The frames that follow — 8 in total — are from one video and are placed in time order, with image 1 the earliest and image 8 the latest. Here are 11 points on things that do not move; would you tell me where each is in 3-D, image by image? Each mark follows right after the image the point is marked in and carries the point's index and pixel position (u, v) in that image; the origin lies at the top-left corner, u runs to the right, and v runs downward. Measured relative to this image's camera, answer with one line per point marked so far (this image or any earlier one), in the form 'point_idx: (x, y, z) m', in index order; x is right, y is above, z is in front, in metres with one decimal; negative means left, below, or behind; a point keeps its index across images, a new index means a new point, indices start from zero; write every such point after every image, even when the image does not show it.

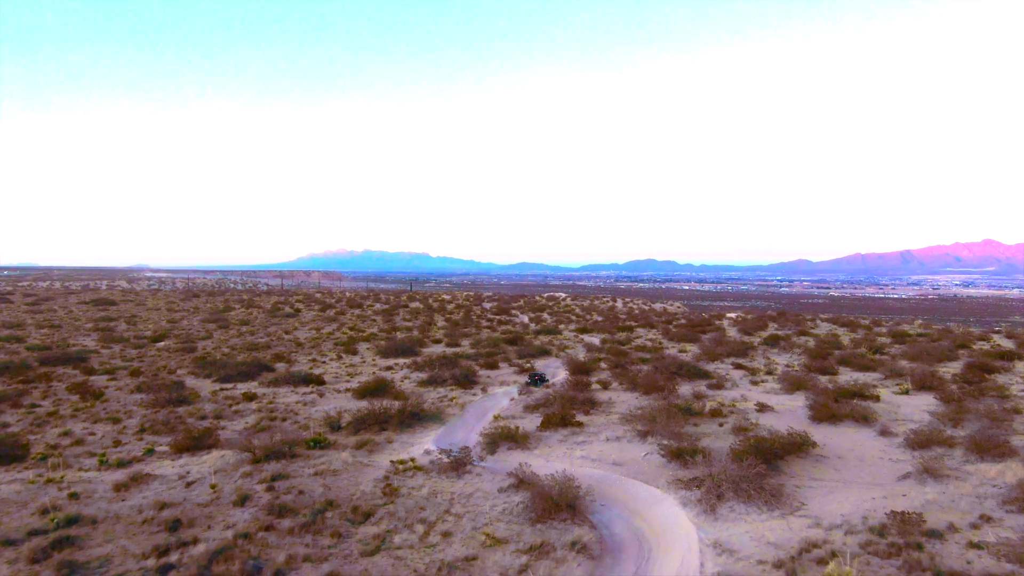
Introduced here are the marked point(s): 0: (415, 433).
0: (-1.2, -1.8, +9.8) m
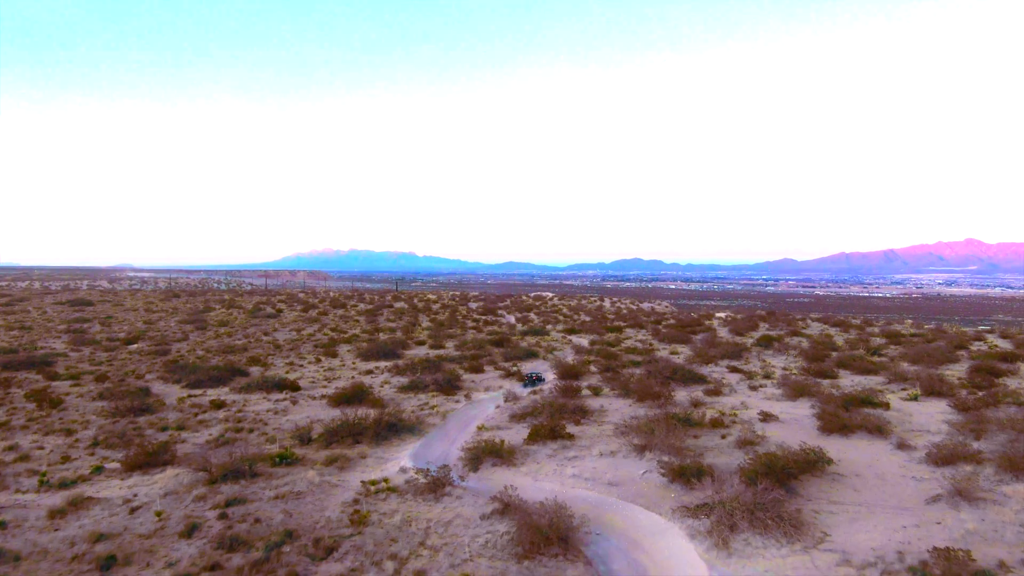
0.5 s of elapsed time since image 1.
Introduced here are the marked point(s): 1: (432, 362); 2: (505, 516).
0: (-1.4, -1.8, +9.0) m
1: (-1.9, -1.7, +18.3) m
2: (-0.1, -1.8, +6.2) m
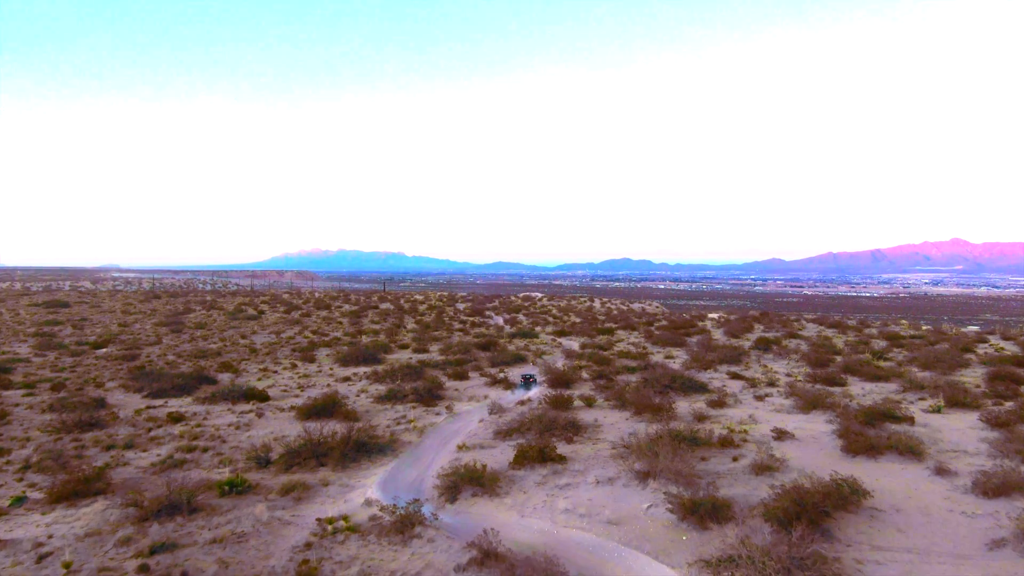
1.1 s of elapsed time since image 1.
0: (-1.5, -1.9, +7.9) m
1: (-2.2, -1.8, +17.2) m
2: (-0.2, -1.8, +5.1) m
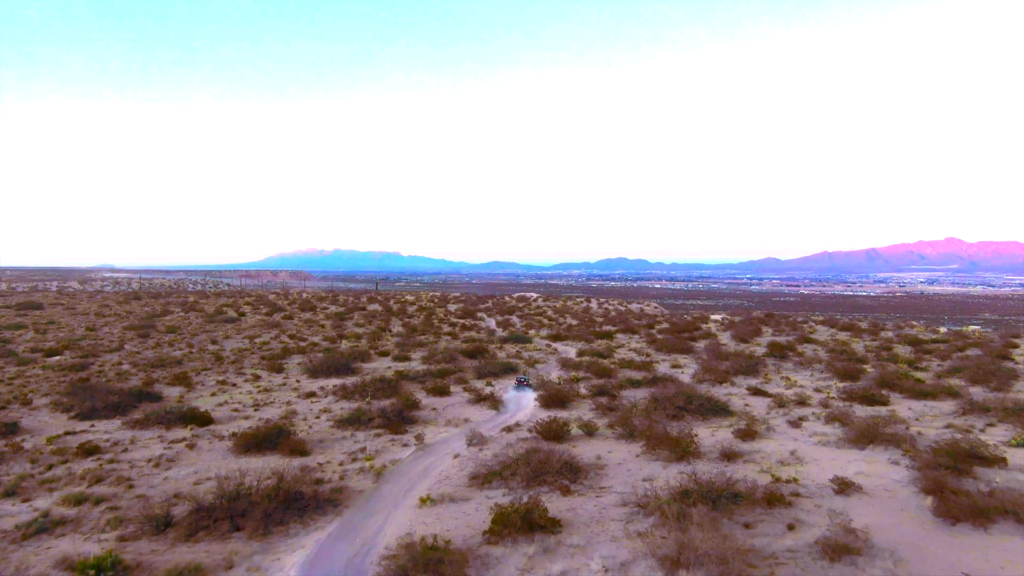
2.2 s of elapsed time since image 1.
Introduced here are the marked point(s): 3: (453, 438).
0: (-1.7, -1.9, +5.9) m
1: (-2.4, -1.8, +15.1) m
2: (-0.3, -1.9, +3.1) m
3: (-0.7, -1.9, +9.9) m
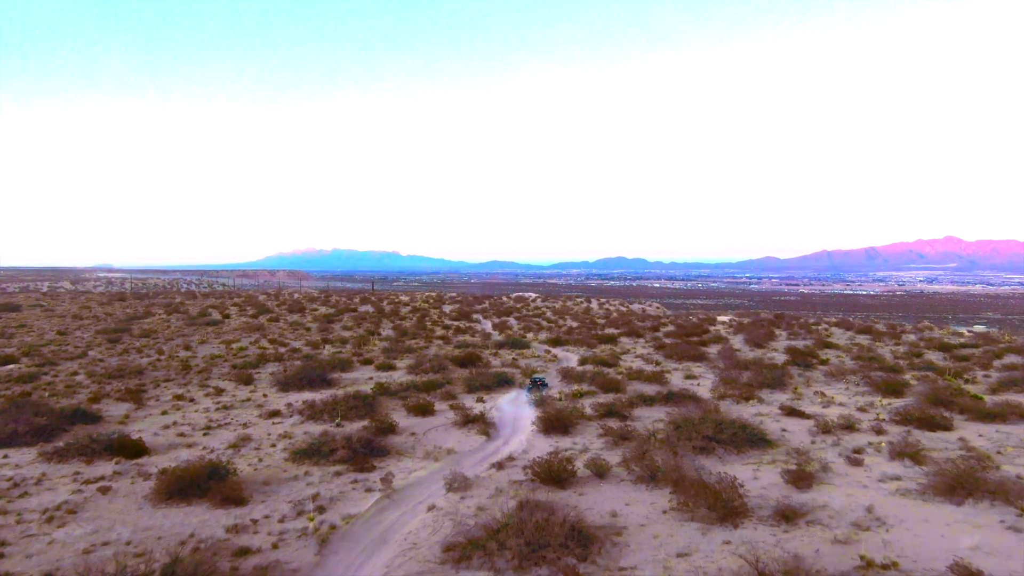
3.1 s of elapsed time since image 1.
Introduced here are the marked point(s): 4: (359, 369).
0: (-1.8, -2.0, +4.0) m
1: (-2.5, -1.8, +13.2) m
2: (-0.4, -1.9, +1.2) m
3: (-0.8, -1.9, +8.0) m
4: (-3.7, -1.9, +18.9) m
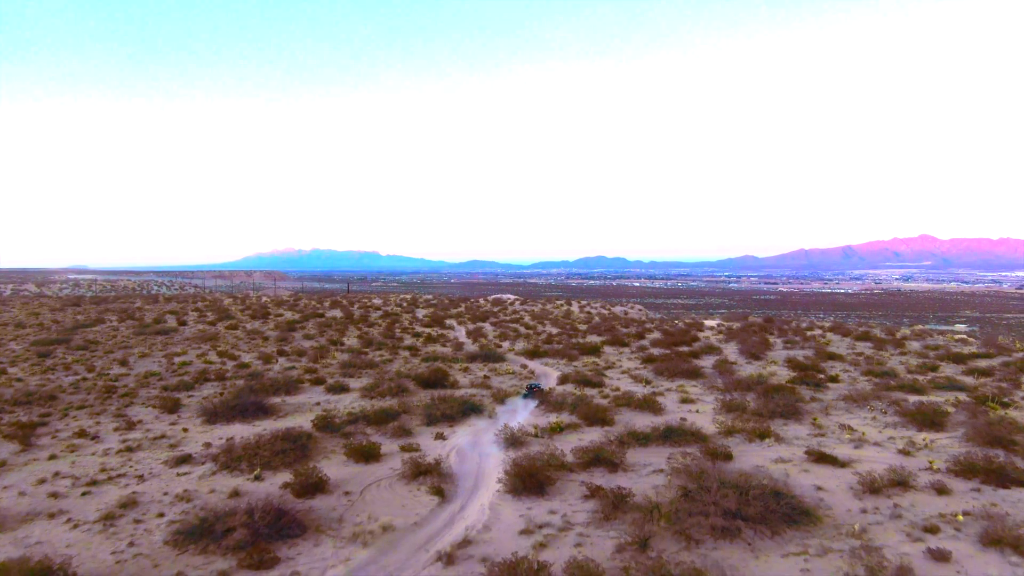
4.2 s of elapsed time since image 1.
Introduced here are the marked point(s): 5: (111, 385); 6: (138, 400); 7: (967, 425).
0: (-2.1, -2.2, +1.7) m
1: (-3.0, -2.1, +10.9) m
2: (-0.6, -2.1, -1.1) m
3: (-1.2, -2.1, +5.7) m
4: (-4.3, -2.1, +16.5) m
5: (-9.1, -2.2, +18.0) m
6: (-7.7, -2.2, +16.1) m
7: (+6.2, -1.9, +10.9) m
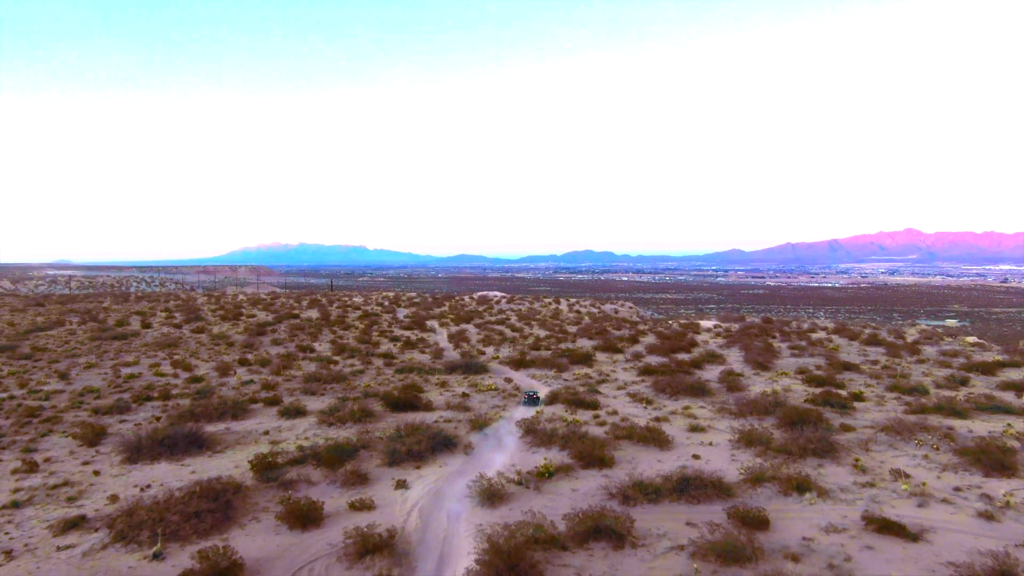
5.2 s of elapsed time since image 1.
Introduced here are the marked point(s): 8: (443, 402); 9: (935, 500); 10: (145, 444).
0: (-2.2, -2.4, -0.4) m
1: (-3.2, -2.2, +8.8) m
2: (-0.7, -2.4, -3.2) m
3: (-1.3, -2.4, +3.6) m
4: (-4.6, -2.3, +14.4) m
5: (-9.5, -2.3, +15.8) m
6: (-8.0, -2.4, +13.9) m
7: (+6.0, -2.0, +8.9) m
8: (-1.3, -2.2, +15.2) m
9: (+4.3, -2.1, +8.1) m
10: (-5.4, -2.3, +11.5) m
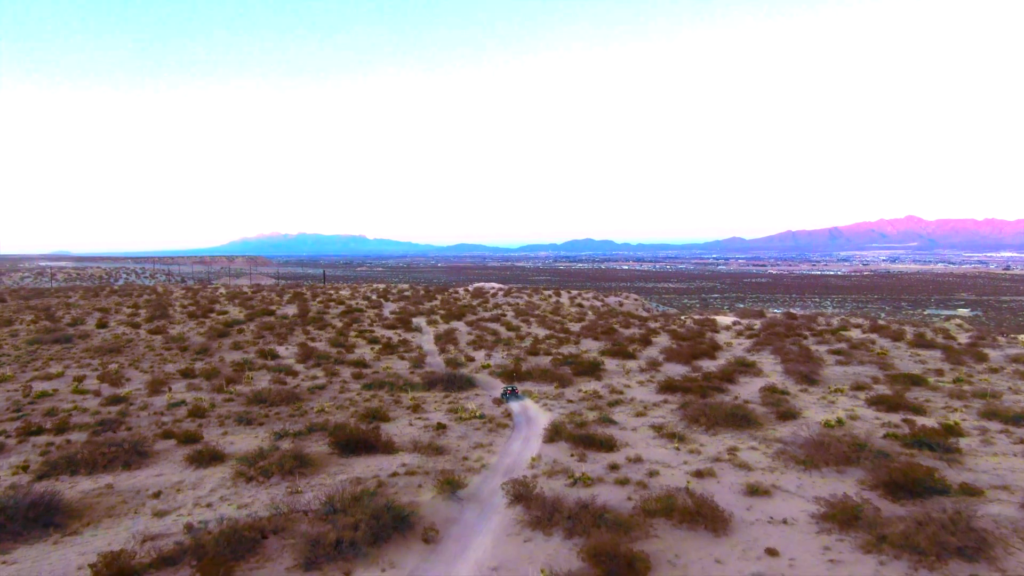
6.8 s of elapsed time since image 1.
0: (-2.3, -2.7, -4.0) m
1: (-3.4, -2.4, +5.2) m
2: (-0.8, -2.7, -6.7) m
3: (-1.5, -2.5, +0.1) m
4: (-4.8, -2.3, +10.8) m
5: (-9.7, -2.4, +12.3) m
6: (-8.2, -2.5, +10.4) m
7: (+5.8, -2.1, +5.4) m
8: (-1.5, -2.2, +11.7) m
9: (+4.1, -2.2, +4.5) m
10: (-5.6, -2.4, +8.0) m
